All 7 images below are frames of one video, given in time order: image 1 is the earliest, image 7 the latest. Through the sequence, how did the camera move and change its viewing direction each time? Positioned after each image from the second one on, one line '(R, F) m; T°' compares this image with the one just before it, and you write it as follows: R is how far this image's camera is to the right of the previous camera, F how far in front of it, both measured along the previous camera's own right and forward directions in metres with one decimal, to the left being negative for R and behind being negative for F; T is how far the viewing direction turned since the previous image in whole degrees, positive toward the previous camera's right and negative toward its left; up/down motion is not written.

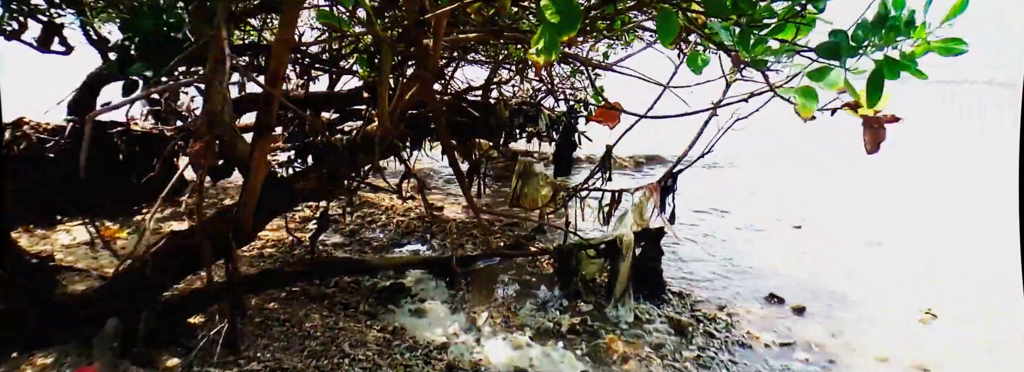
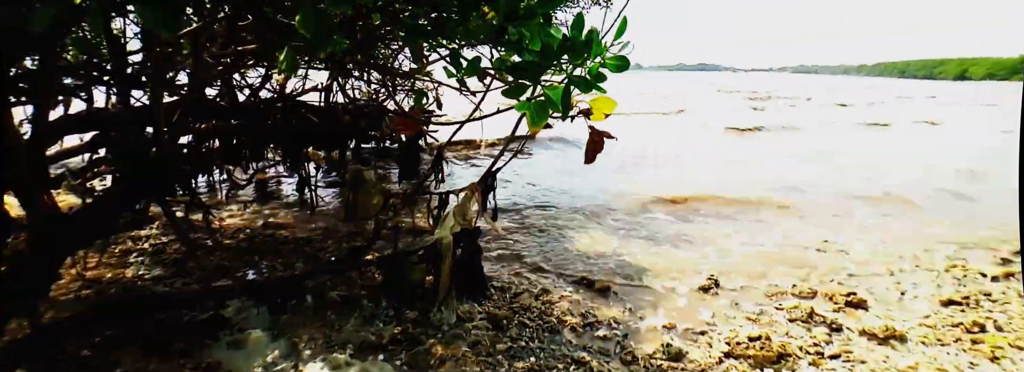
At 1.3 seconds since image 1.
(+0.7, 0.0) m; +9°
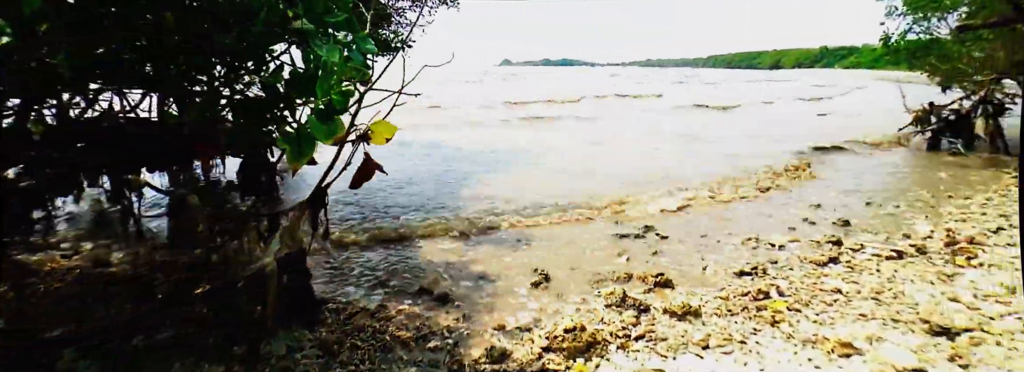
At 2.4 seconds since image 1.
(+0.7, 0.0) m; +9°
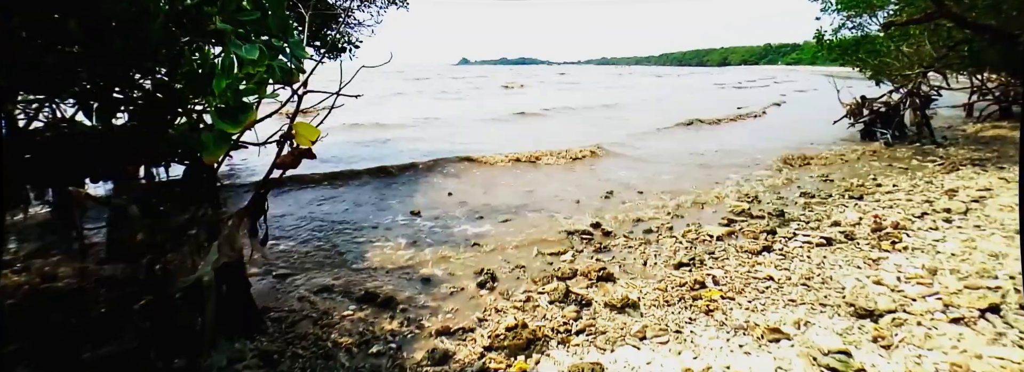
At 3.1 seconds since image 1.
(+0.2, 0.0) m; +3°
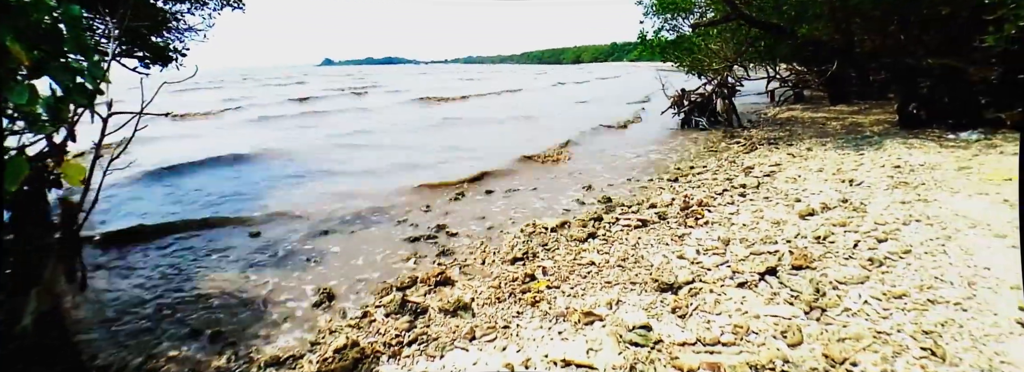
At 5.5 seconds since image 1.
(+0.4, 0.0) m; +11°
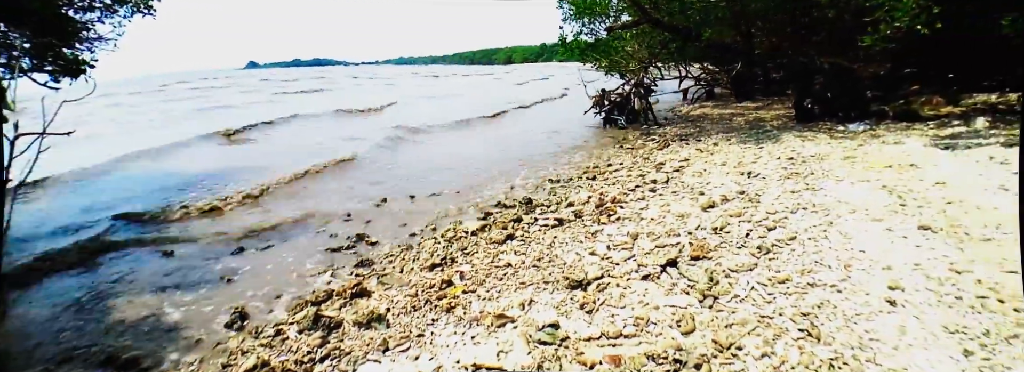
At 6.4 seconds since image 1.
(+0.2, 0.0) m; +6°
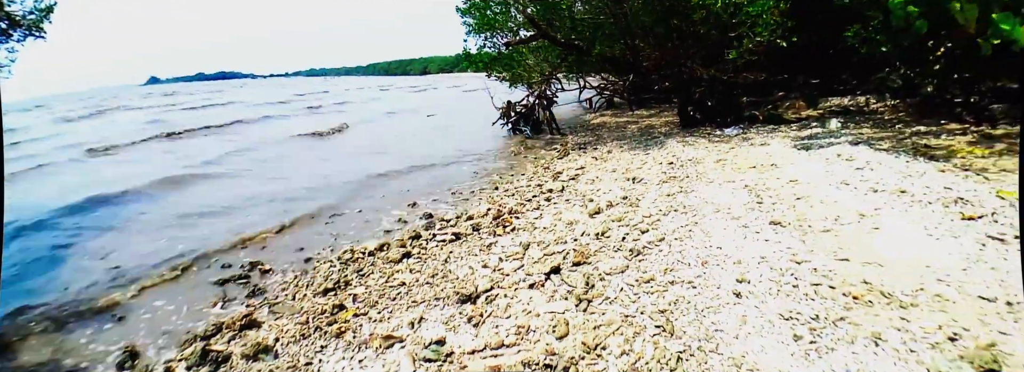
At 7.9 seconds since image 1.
(+0.3, -0.1) m; +7°
